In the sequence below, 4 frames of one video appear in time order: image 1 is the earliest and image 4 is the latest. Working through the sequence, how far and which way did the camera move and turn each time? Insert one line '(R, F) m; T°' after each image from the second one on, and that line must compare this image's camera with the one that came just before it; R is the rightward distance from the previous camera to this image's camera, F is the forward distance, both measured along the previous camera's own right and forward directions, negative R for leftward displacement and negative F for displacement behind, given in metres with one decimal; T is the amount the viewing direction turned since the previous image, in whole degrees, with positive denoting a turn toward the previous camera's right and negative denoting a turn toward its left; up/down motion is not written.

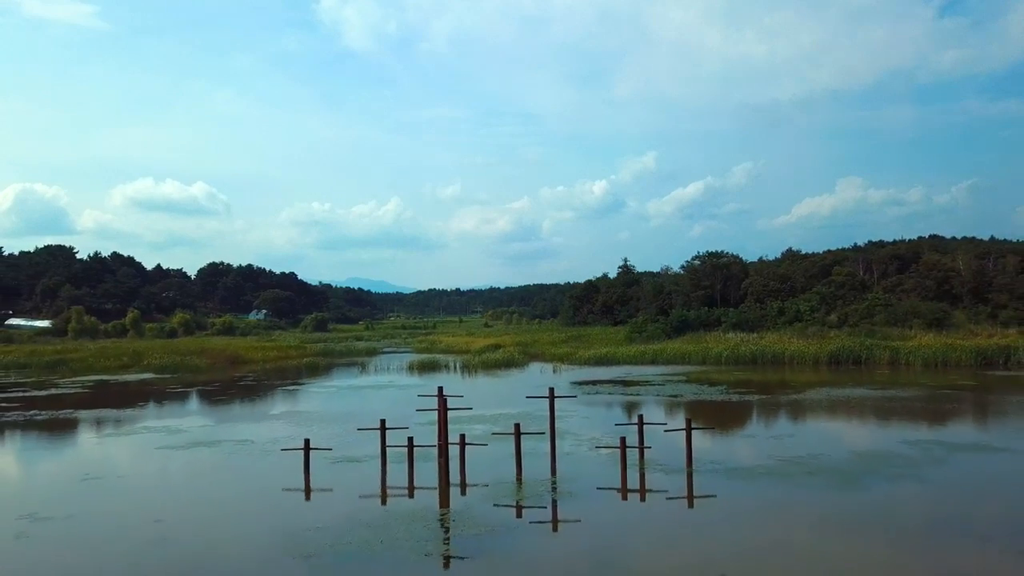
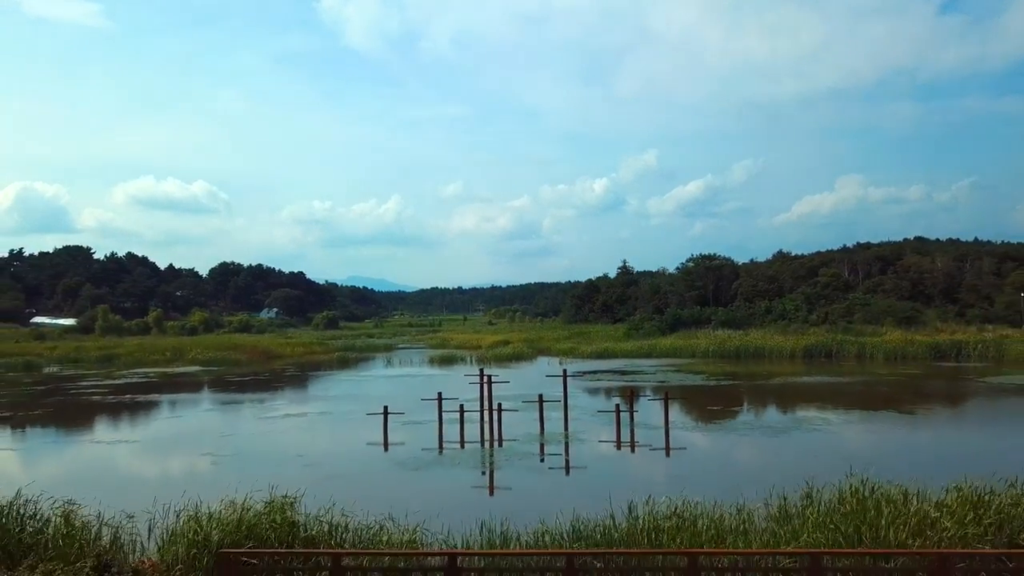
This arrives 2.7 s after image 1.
(-0.6, -4.7) m; 0°
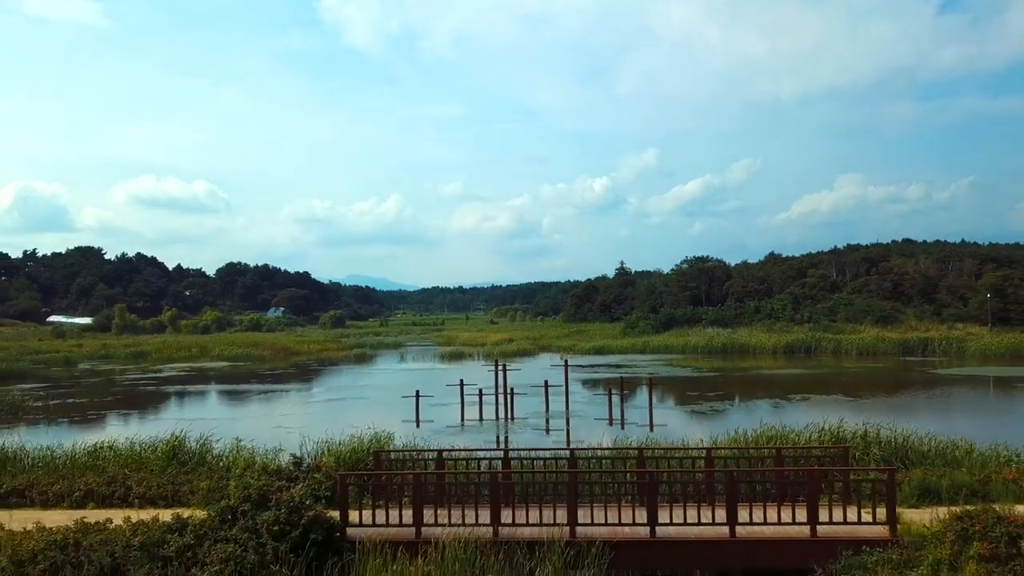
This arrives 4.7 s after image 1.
(-0.3, -3.6) m; 0°
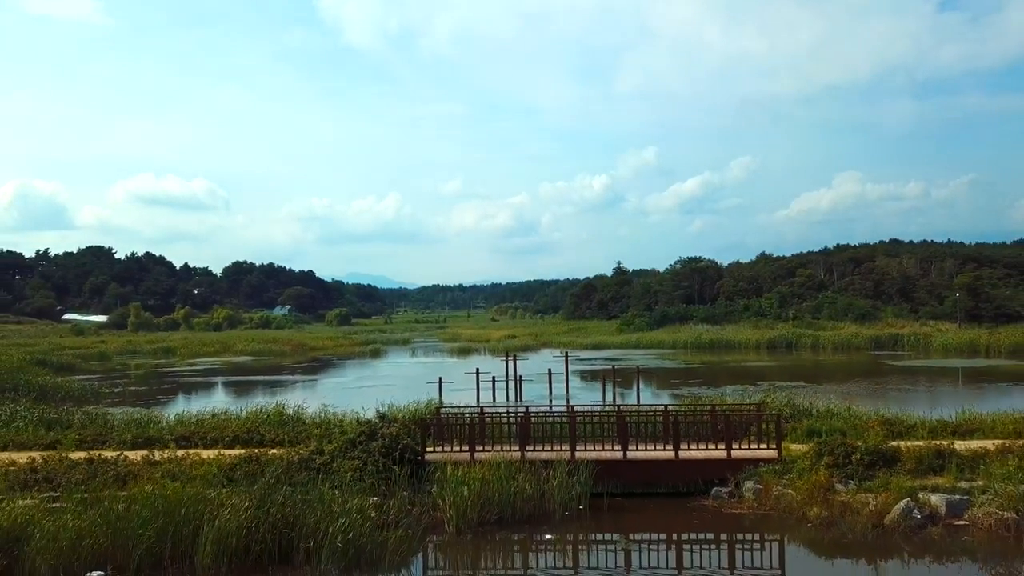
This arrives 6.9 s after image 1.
(-0.3, -3.8) m; 0°
